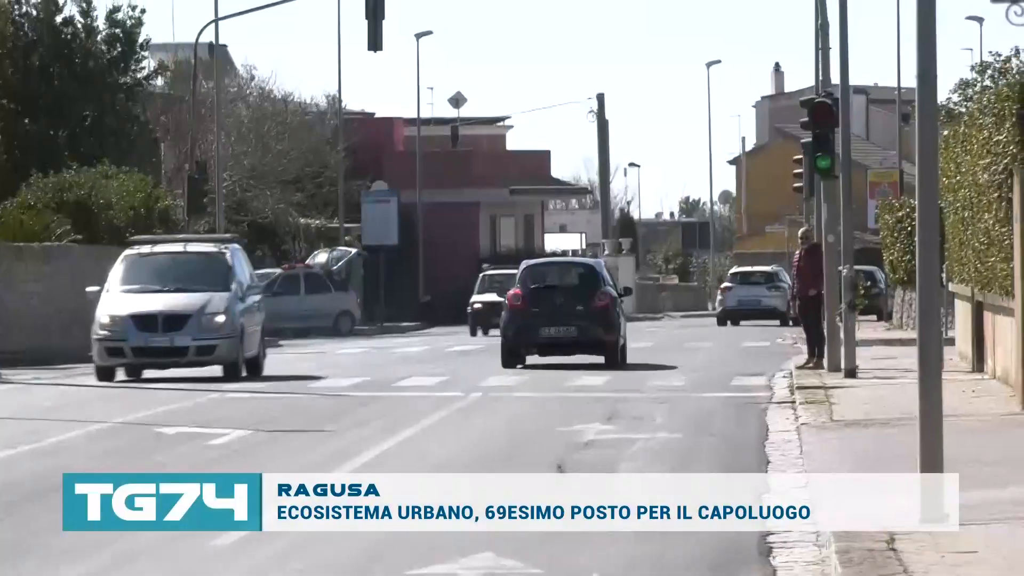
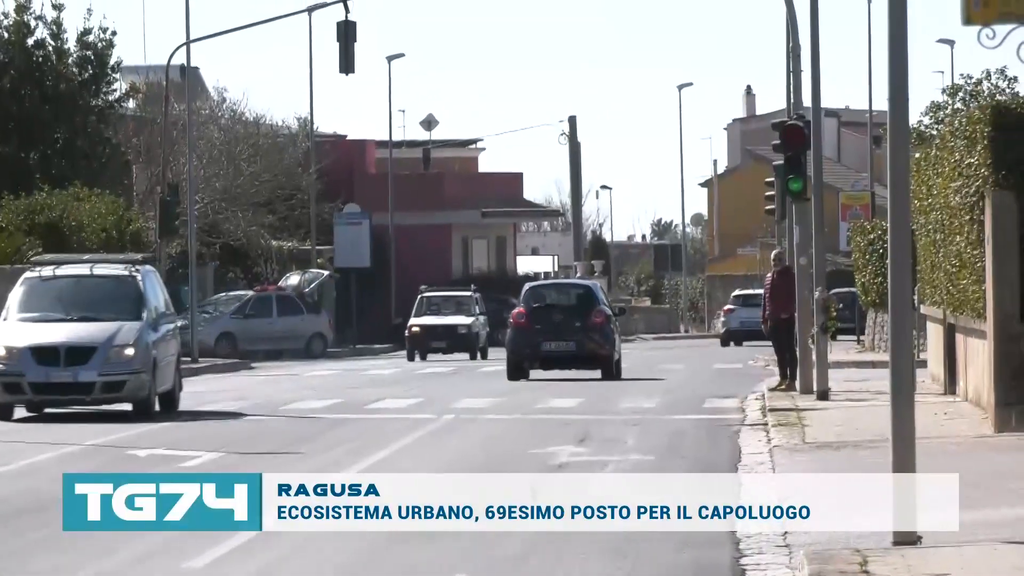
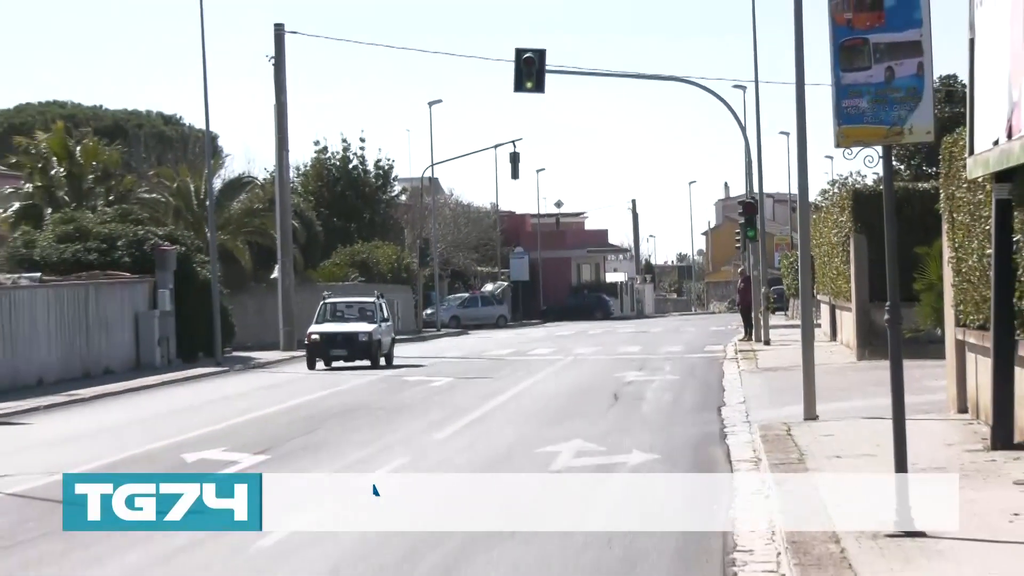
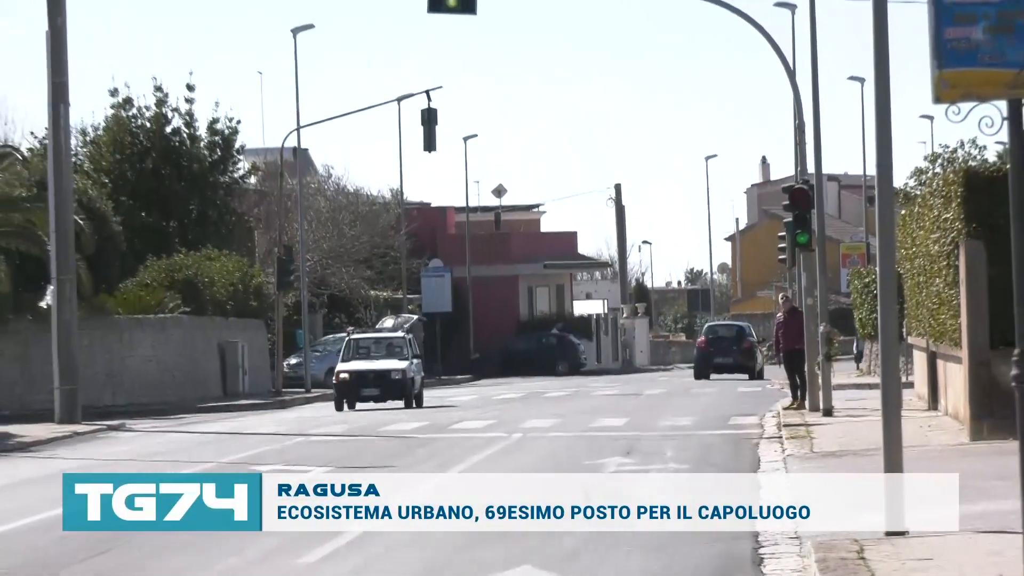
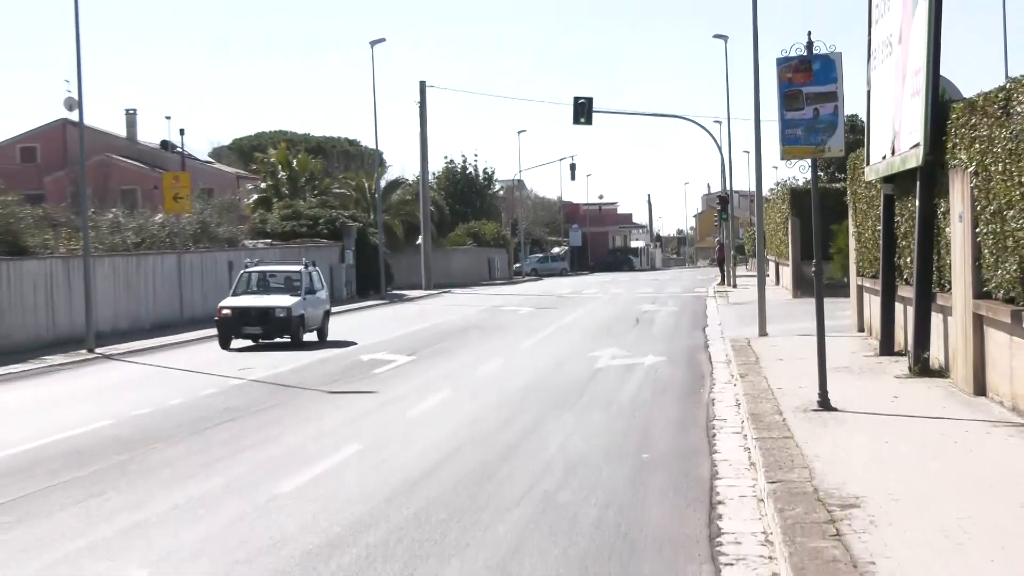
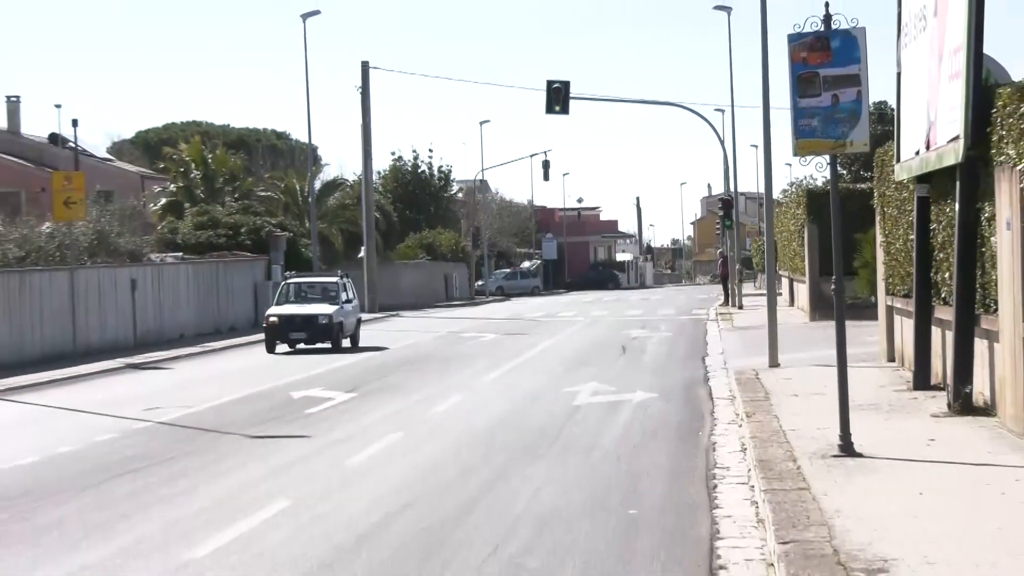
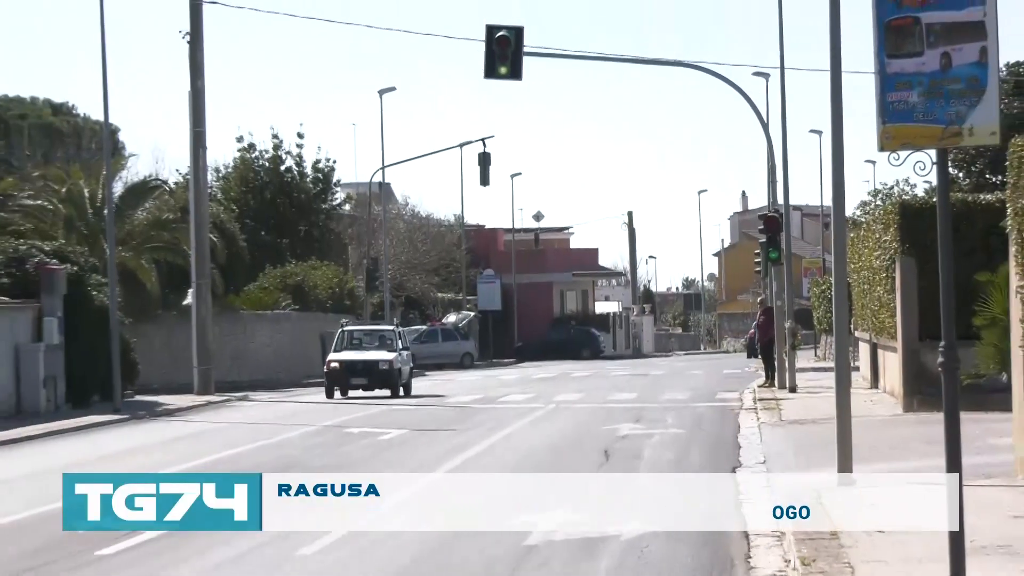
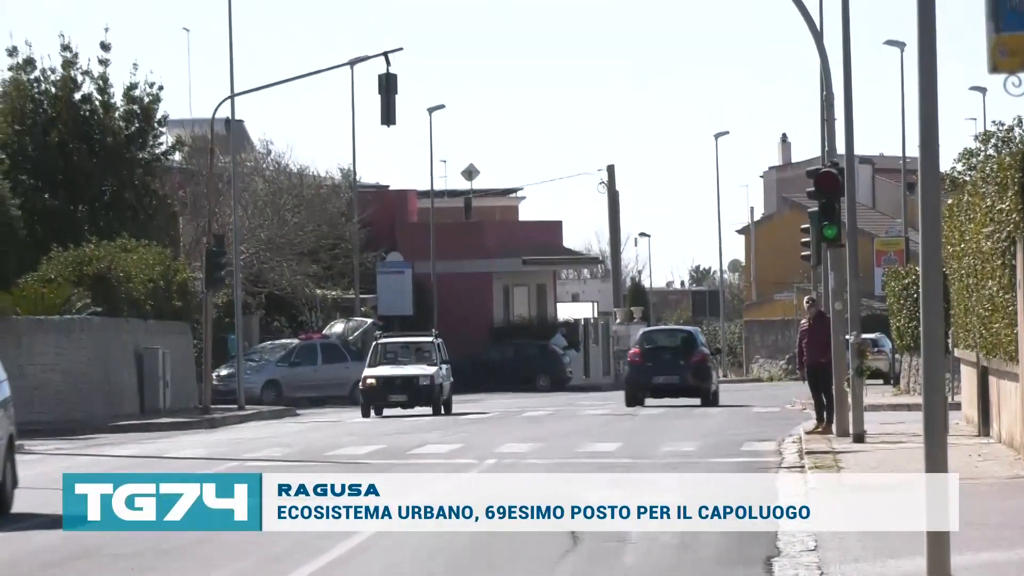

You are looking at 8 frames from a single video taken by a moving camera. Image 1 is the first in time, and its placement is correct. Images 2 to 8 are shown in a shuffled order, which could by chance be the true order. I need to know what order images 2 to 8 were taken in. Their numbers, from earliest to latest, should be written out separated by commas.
2, 8, 4, 7, 3, 6, 5
